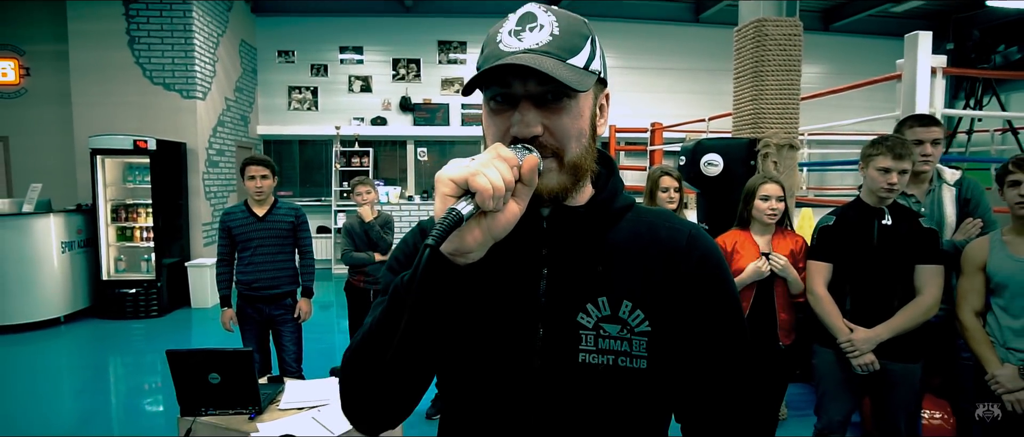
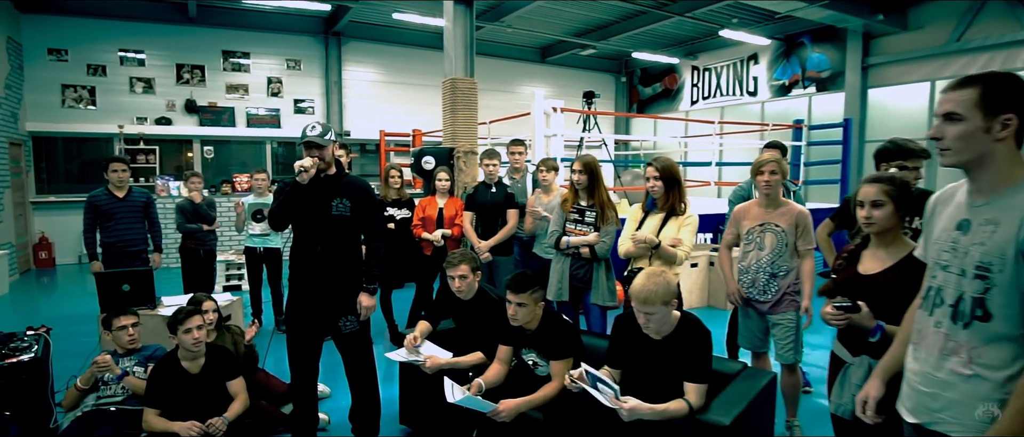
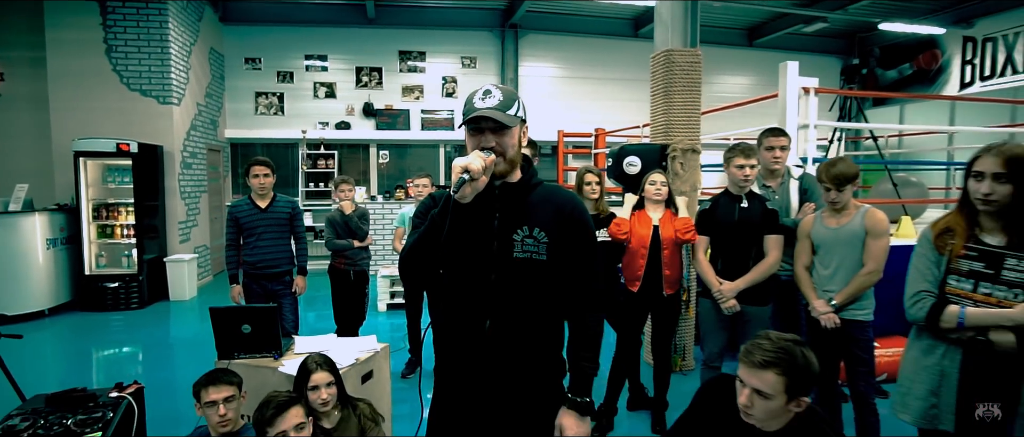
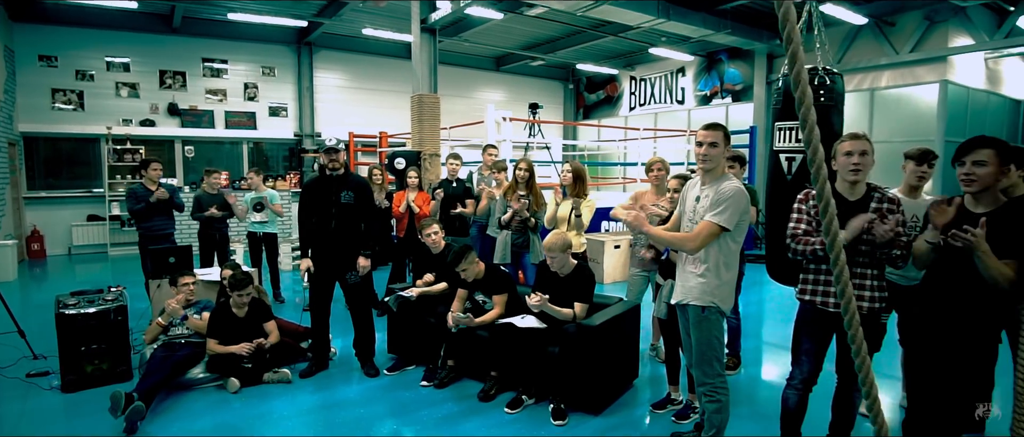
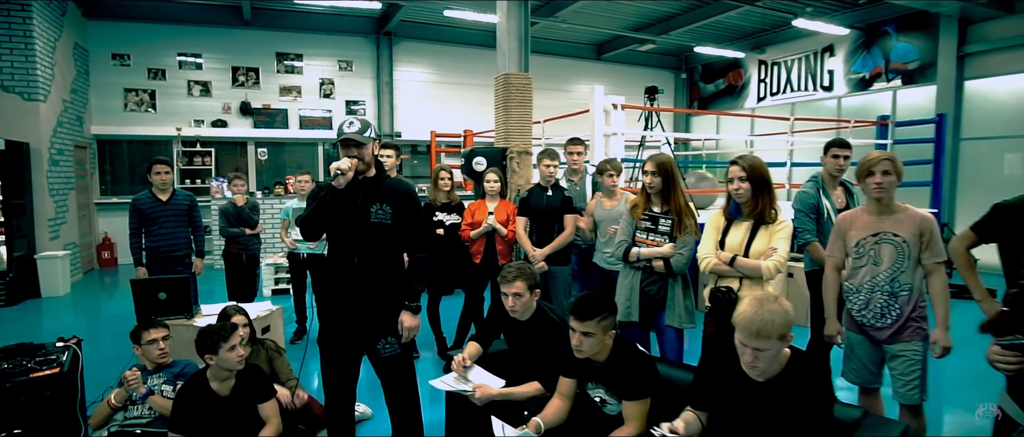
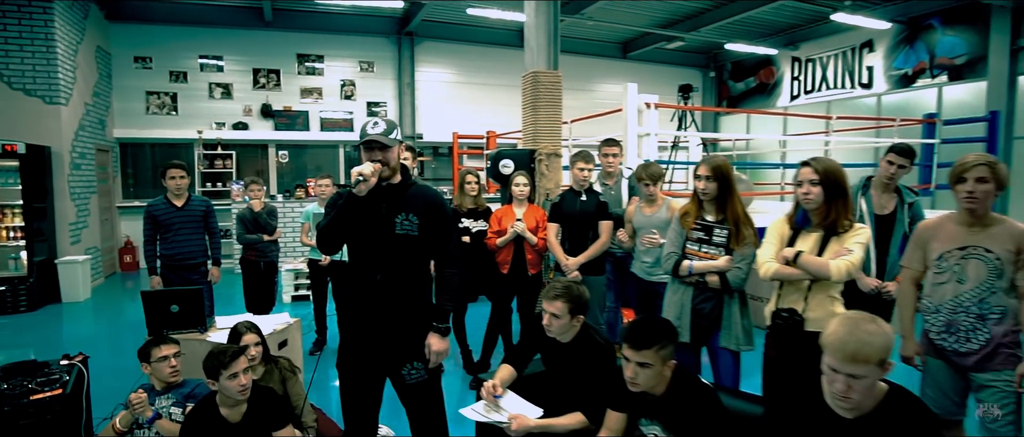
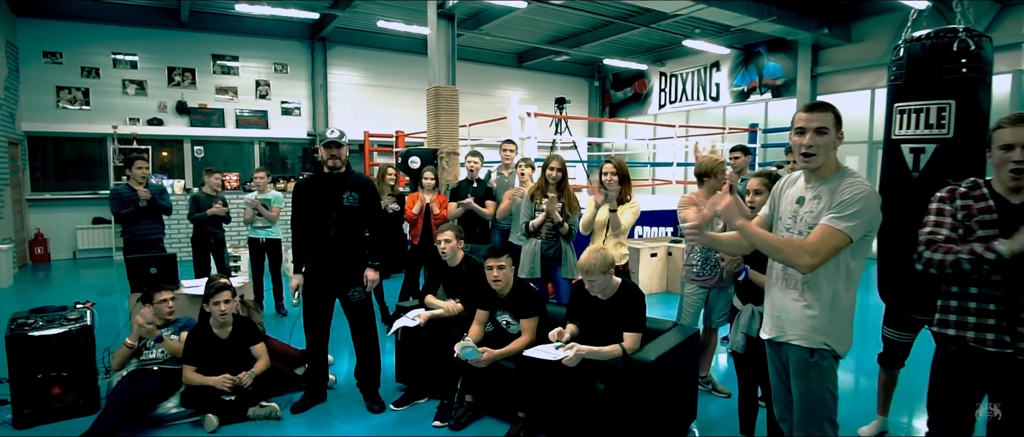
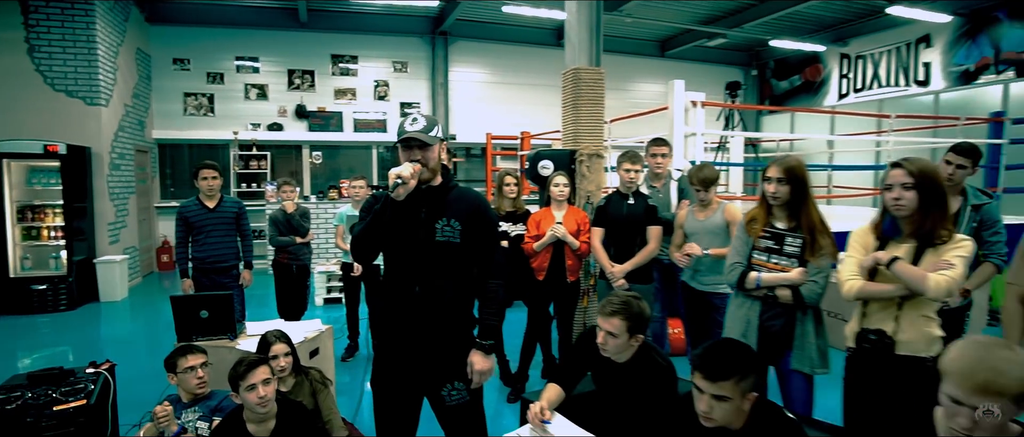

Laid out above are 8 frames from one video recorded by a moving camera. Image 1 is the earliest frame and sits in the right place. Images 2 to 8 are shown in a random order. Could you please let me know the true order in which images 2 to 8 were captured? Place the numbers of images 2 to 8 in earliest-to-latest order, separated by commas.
3, 8, 6, 5, 2, 7, 4
